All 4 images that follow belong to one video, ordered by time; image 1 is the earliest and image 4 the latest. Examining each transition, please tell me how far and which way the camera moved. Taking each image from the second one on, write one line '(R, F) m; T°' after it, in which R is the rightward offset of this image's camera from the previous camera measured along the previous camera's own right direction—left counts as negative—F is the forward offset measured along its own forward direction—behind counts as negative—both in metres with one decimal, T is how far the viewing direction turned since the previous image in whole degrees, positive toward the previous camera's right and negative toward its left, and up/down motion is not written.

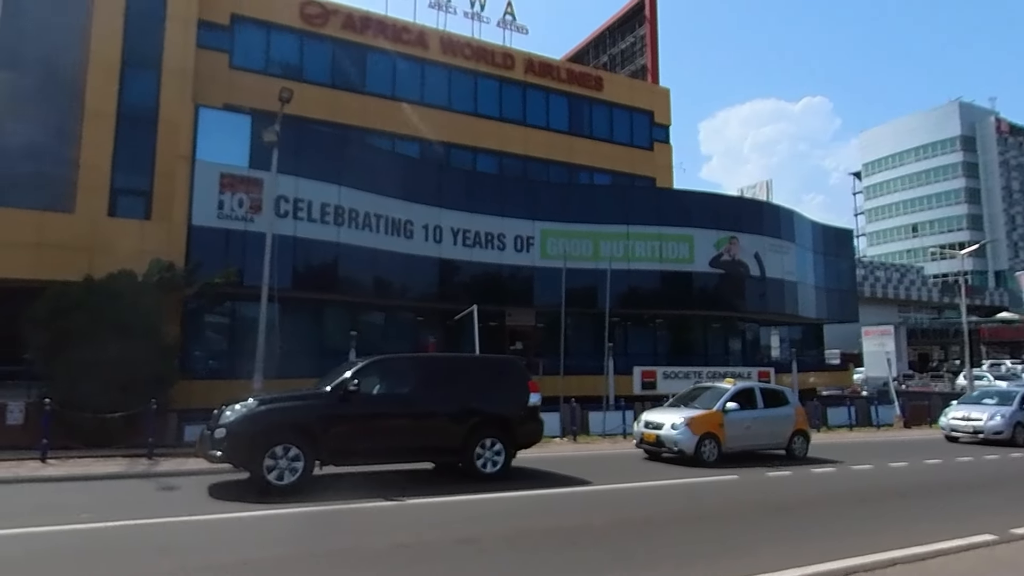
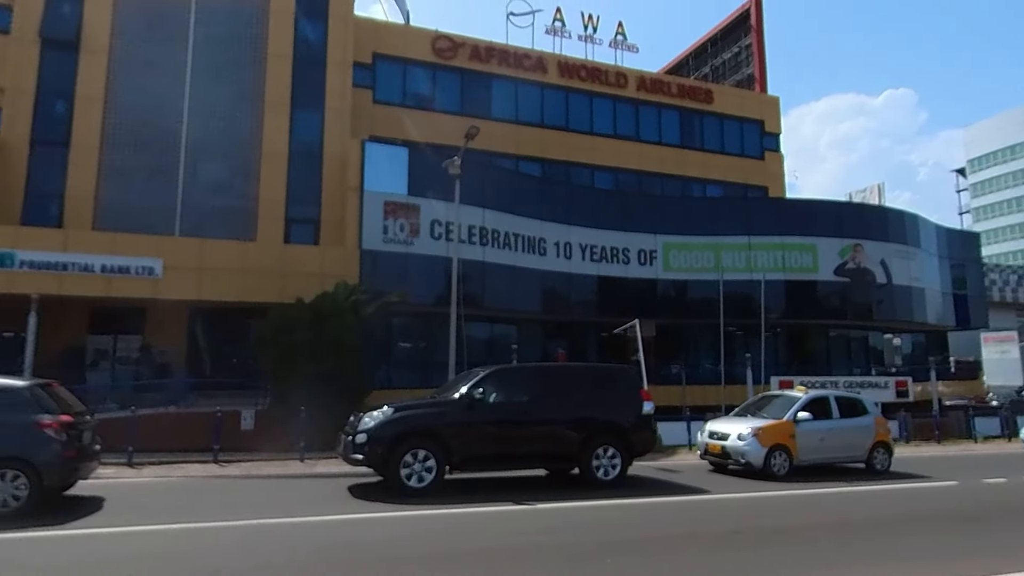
(-2.8, -1.4) m; -6°
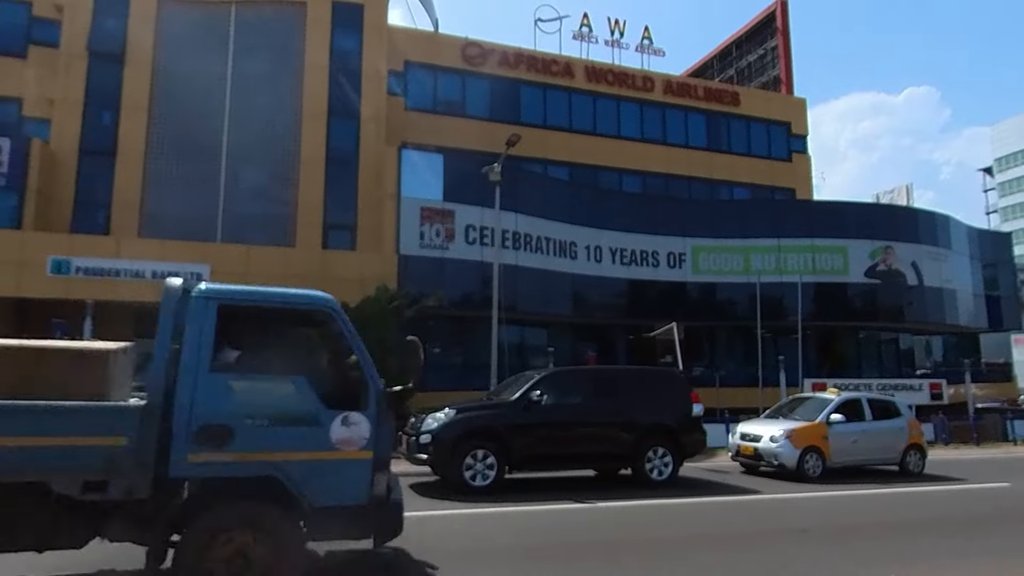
(-0.7, -0.3) m; -1°
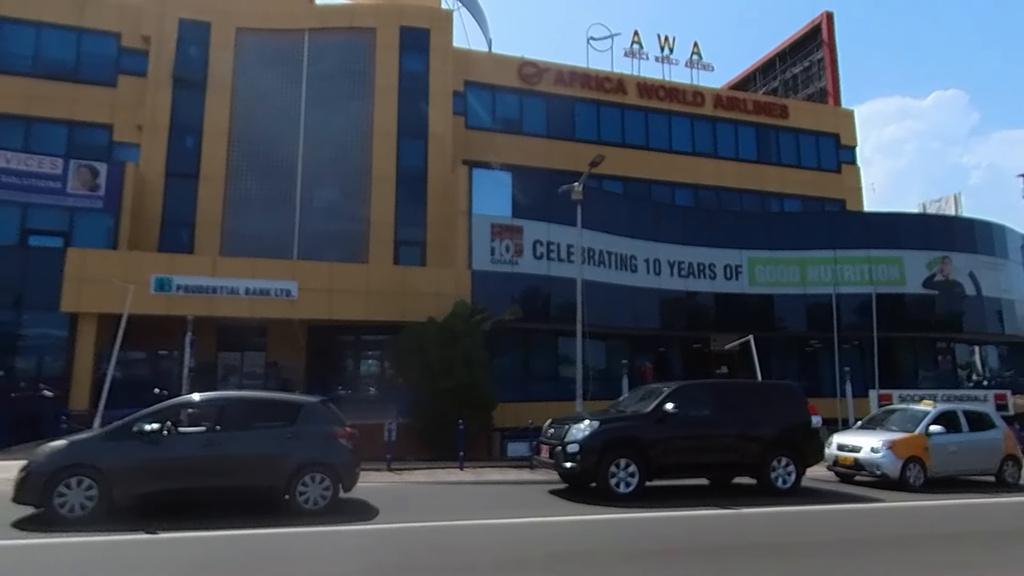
(-1.9, -0.7) m; -2°
